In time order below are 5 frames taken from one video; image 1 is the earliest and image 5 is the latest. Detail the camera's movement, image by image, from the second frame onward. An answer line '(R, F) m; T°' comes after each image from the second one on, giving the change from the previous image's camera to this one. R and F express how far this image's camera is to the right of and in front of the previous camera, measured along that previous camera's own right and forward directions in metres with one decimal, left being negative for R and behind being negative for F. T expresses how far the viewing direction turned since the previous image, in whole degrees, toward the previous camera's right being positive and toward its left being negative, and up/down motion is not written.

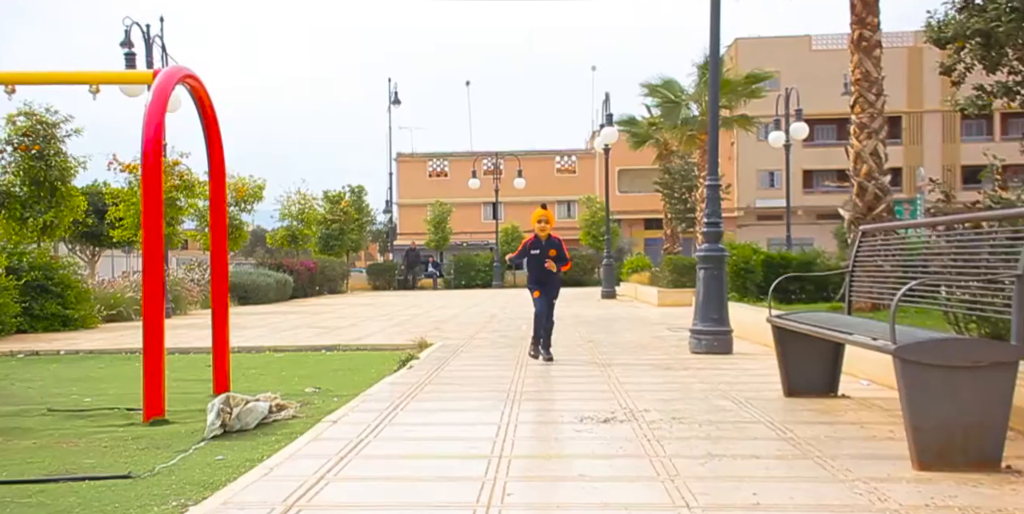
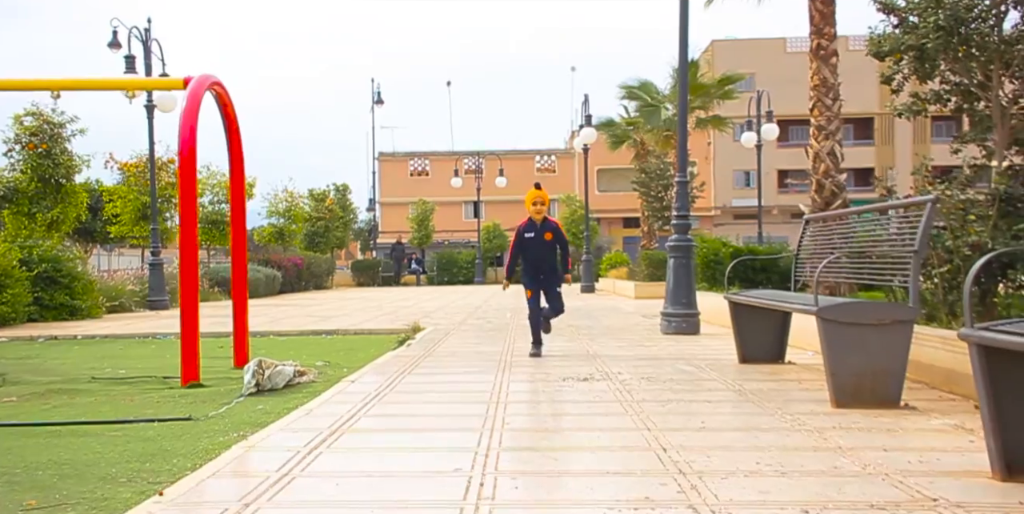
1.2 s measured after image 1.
(-0.1, -1.0) m; +1°
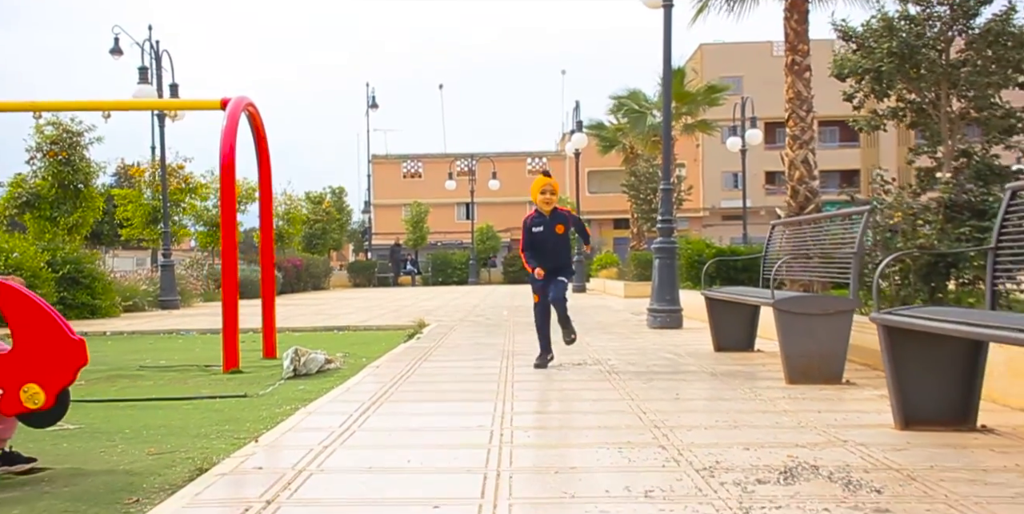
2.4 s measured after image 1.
(-0.1, -1.0) m; +1°
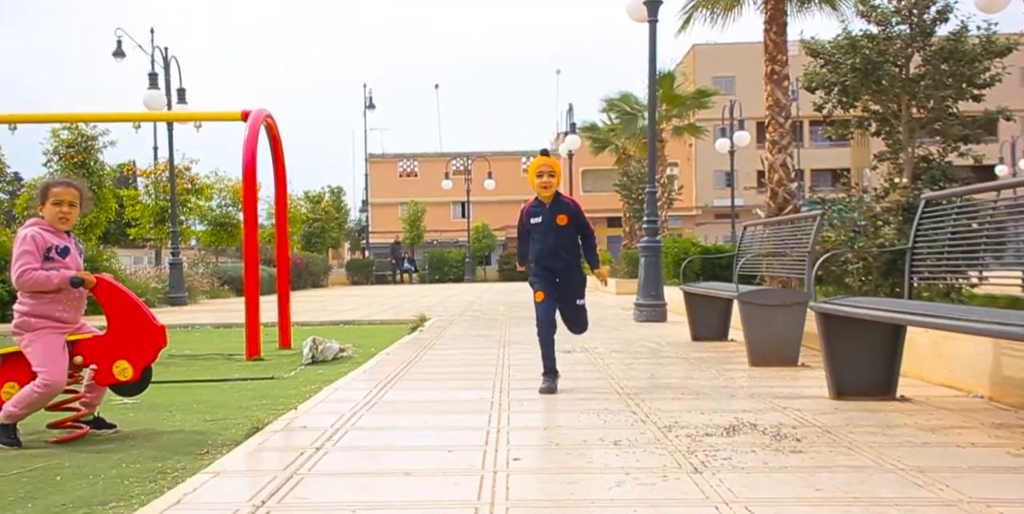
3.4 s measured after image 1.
(0.0, -0.9) m; 0°
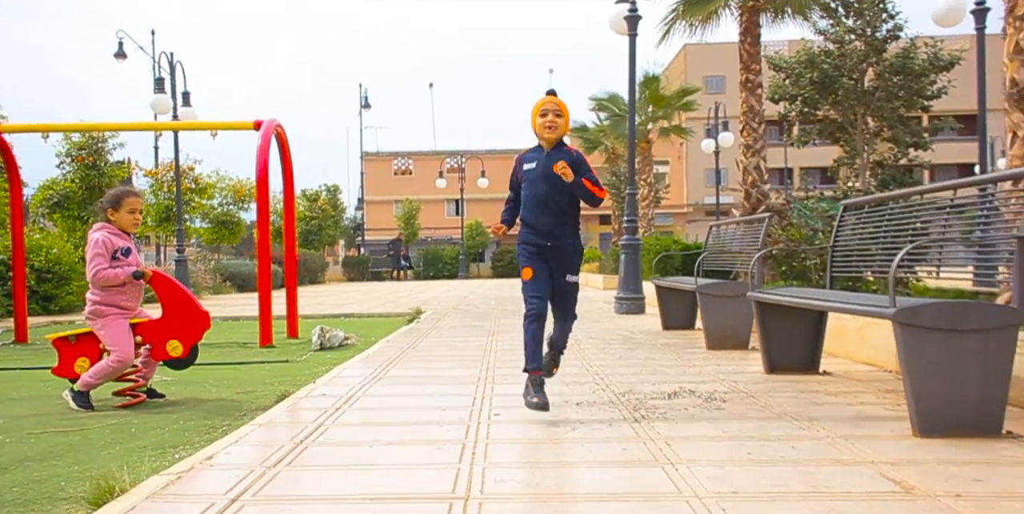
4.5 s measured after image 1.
(+0.1, -1.0) m; 0°
